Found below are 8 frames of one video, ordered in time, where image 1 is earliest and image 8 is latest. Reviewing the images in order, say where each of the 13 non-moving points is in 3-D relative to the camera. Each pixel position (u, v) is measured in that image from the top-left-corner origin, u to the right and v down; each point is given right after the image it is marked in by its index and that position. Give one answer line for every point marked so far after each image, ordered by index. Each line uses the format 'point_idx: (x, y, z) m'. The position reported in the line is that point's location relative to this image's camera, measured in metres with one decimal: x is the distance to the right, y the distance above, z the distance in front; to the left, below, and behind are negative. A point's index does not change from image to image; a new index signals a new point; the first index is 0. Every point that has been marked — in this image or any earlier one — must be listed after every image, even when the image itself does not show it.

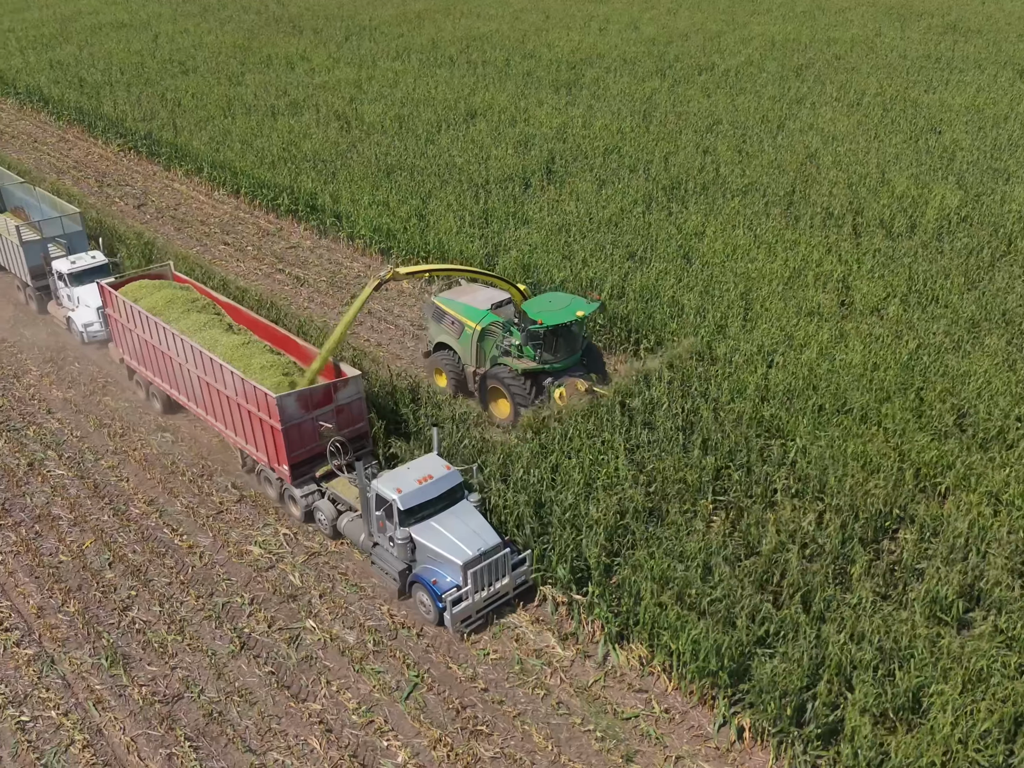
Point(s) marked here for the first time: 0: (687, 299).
0: (+2.5, +1.2, +14.3) m
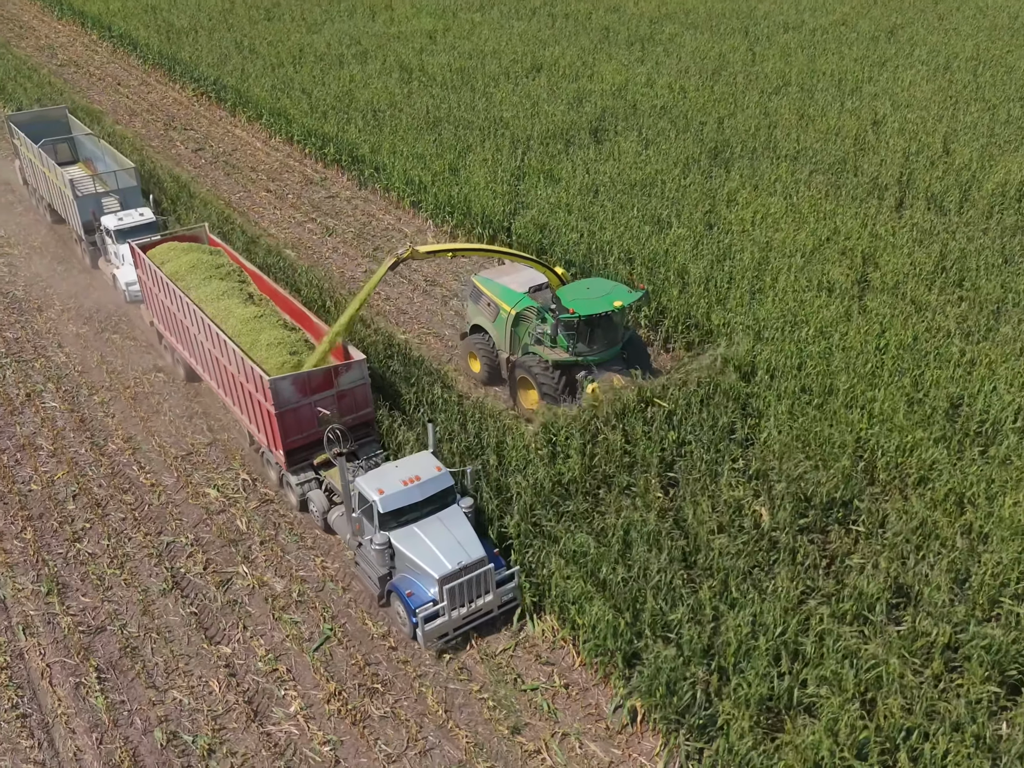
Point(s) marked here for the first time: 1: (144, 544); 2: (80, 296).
0: (+2.5, +1.6, +13.8) m
1: (-3.7, -1.6, +9.9) m
2: (-6.7, +1.4, +15.6) m
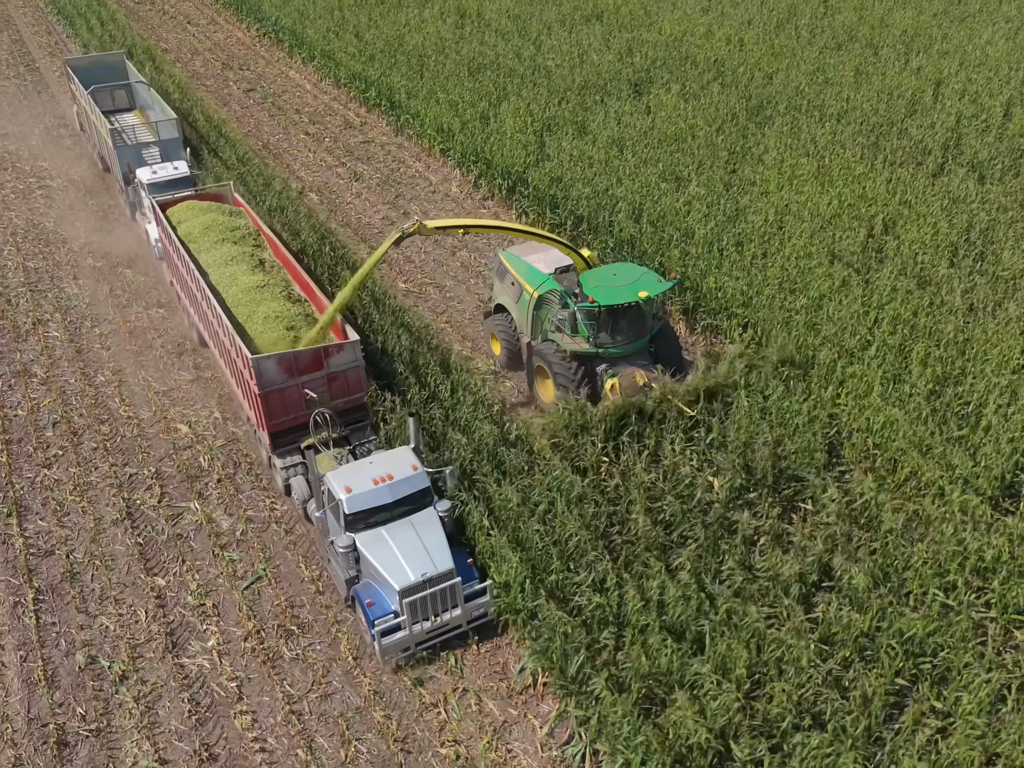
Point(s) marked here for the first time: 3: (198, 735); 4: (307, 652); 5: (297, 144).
0: (+2.5, +2.1, +13.3) m
1: (-4.1, -0.9, +10.2) m
2: (-6.5, +2.5, +16.0) m
3: (-2.3, -2.6, +7.4) m
4: (-1.7, -2.2, +8.1) m
5: (-4.2, +4.7, +19.5) m
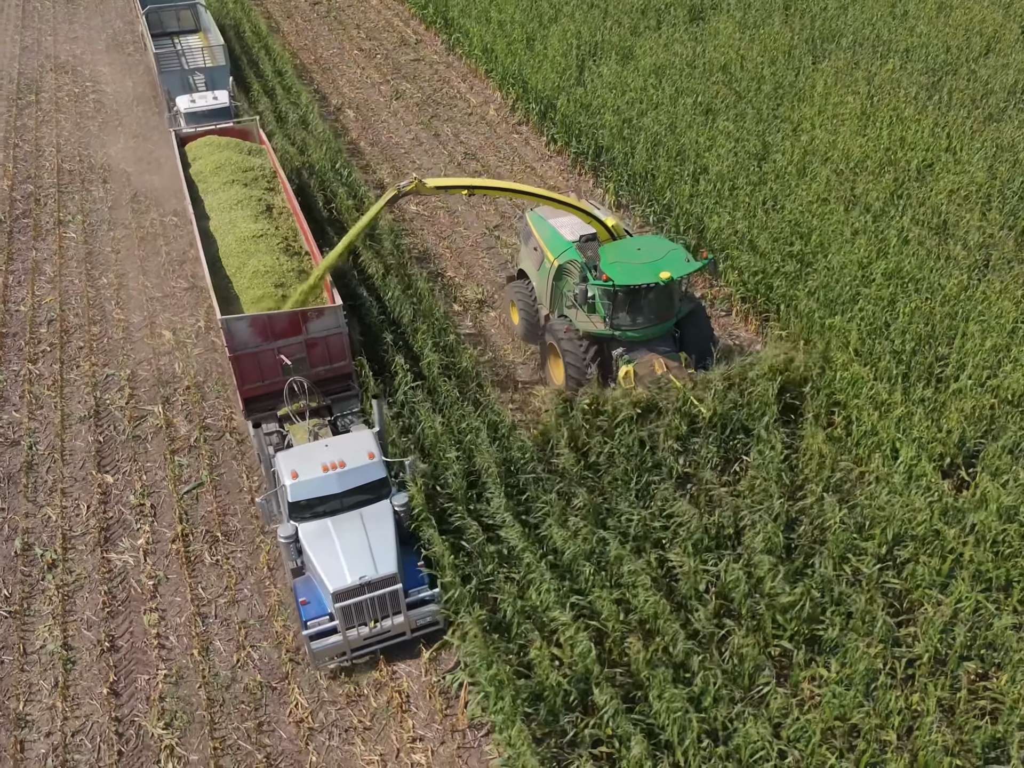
0: (+2.7, +2.8, +12.7) m
1: (-4.5, +0.1, +10.6) m
2: (-6.0, +4.1, +16.3) m
3: (-3.1, -1.9, +7.7) m
4: (-2.4, -1.4, +8.3) m
5: (-3.2, +6.3, +19.4) m
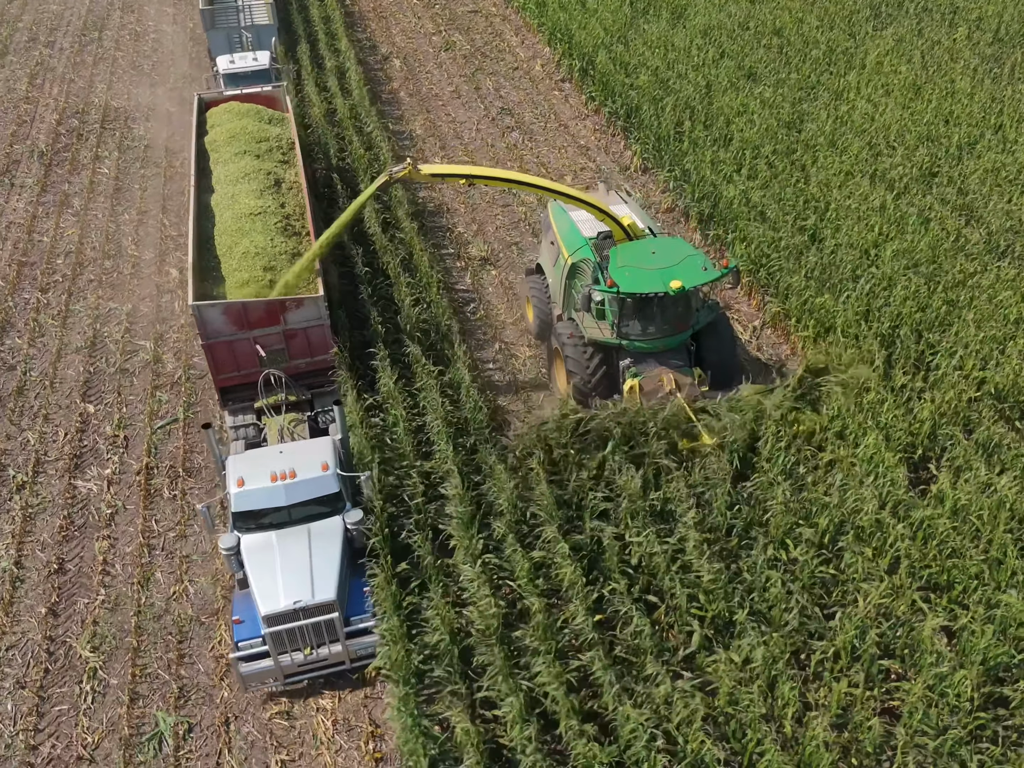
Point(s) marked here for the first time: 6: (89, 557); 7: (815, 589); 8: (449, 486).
0: (+2.9, +3.1, +12.3) m
1: (-4.6, +0.9, +10.9) m
2: (-5.3, +5.1, +16.6) m
3: (-3.6, -1.3, +8.0) m
4: (-2.8, -0.9, +8.5) m
5: (-2.0, +7.2, +19.3) m
6: (-3.4, -1.4, +7.9) m
7: (+2.1, -1.4, +6.8) m
8: (-0.5, -0.8, +7.4) m
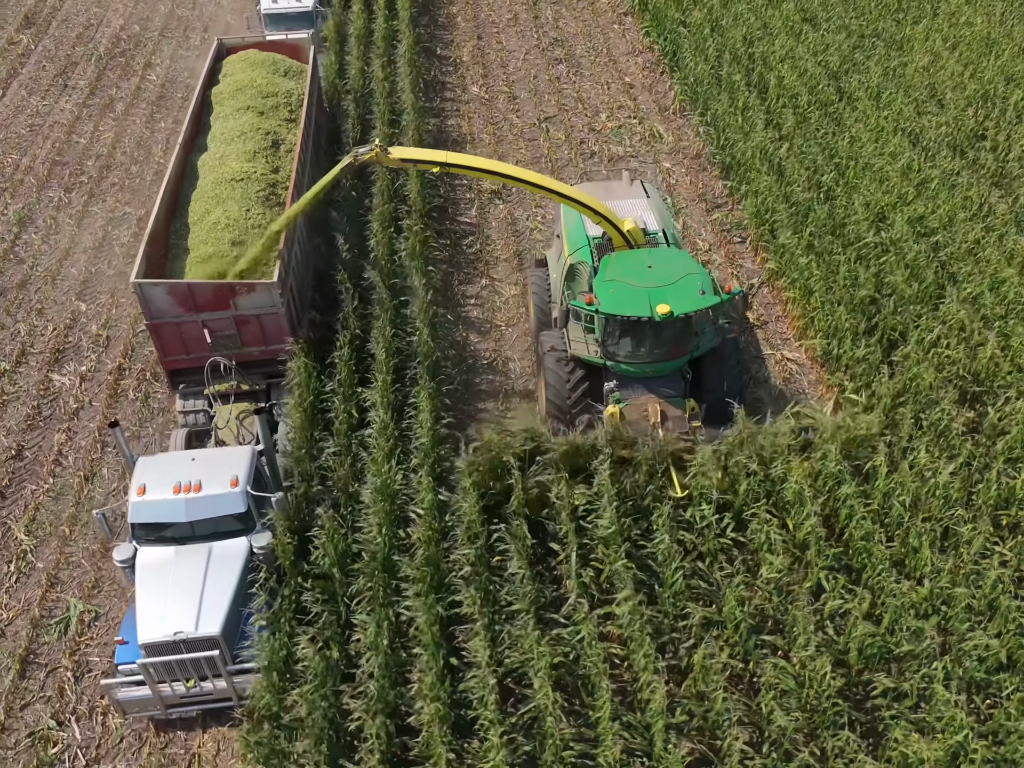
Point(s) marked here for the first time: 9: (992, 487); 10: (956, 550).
0: (+3.2, +3.6, +11.7) m
1: (-4.5, +2.0, +11.2) m
2: (-4.2, +6.6, +16.7) m
3: (-4.1, -0.4, +8.4) m
4: (-3.2, -0.1, +8.8) m
5: (-0.5, +8.6, +18.8) m
6: (-3.9, -0.5, +8.3) m
7: (+1.4, -1.1, +6.6) m
8: (-1.0, -0.2, +7.5) m
9: (+3.2, -0.7, +6.6) m
10: (+2.8, -1.1, +6.4) m
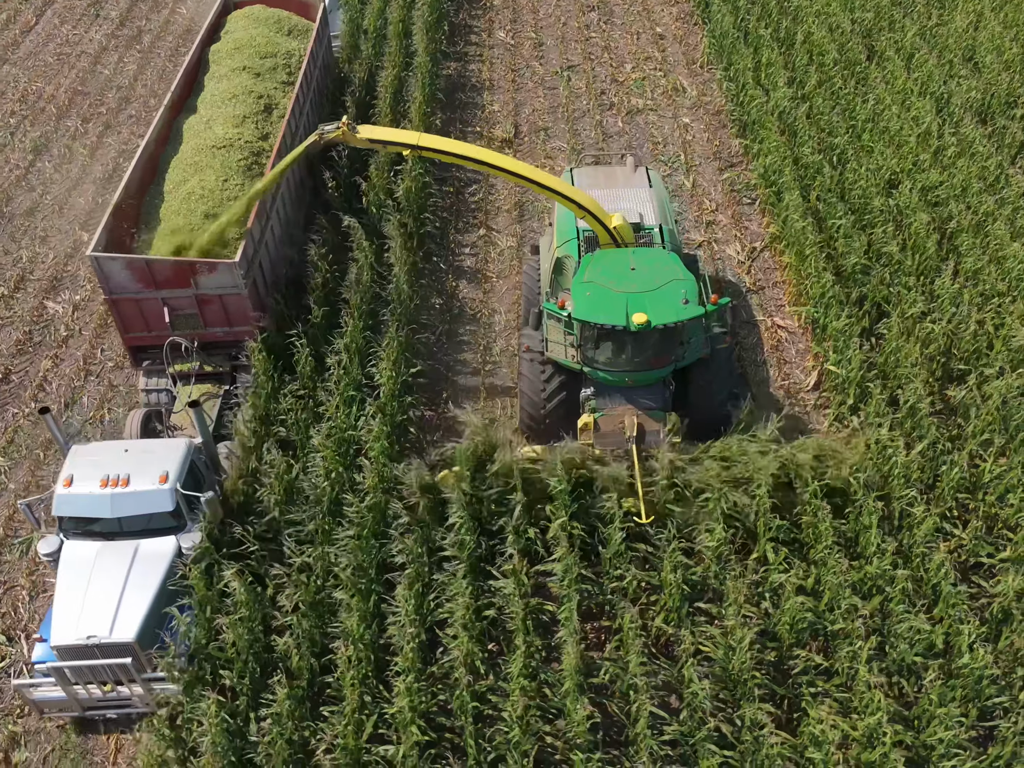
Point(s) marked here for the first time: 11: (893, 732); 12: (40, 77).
0: (+3.4, +3.9, +11.2) m
1: (-4.4, +2.8, +11.3) m
2: (-3.5, +7.6, +16.5) m
3: (-4.3, +0.2, +8.6) m
4: (-3.4, +0.5, +8.9) m
5: (+0.5, +9.4, +18.3) m
6: (-4.1, +0.1, +8.5) m
7: (+1.0, -0.9, +6.5) m
8: (-1.3, +0.2, +7.5) m
9: (+2.8, -0.5, +6.4) m
10: (+2.5, -0.9, +6.2) m
11: (+2.0, -1.8, +5.2) m
12: (-5.9, +3.9, +12.6) m
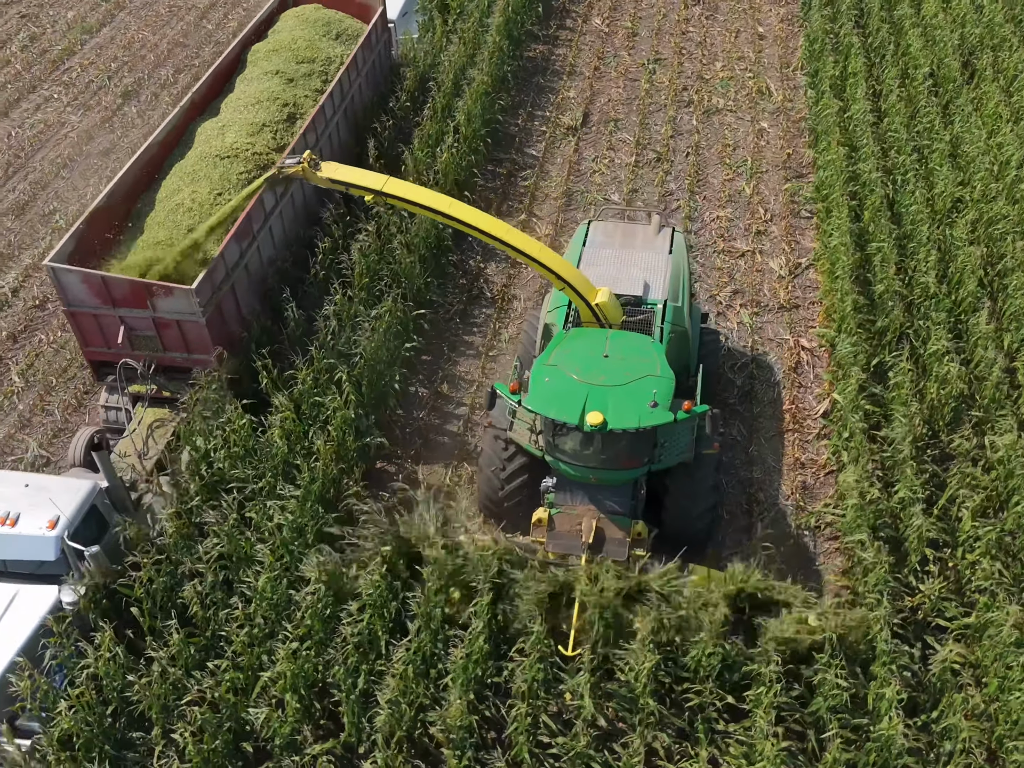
0: (+4.3, +3.6, +10.5) m
1: (-3.6, +3.4, +11.7) m
2: (-1.4, +8.1, +16.6) m
3: (-4.2, +0.9, +9.0) m
4: (-3.1, +1.0, +9.2) m
5: (+3.0, +9.4, +17.9) m
6: (-4.0, +0.7, +8.9) m
7: (+0.6, -0.9, +6.3) m
8: (-1.3, +0.4, +7.5) m
9: (+2.5, -0.8, +5.9) m
10: (+2.0, -1.1, +5.8) m
11: (+1.3, -2.0, +4.9) m
12: (-4.8, +4.7, +13.1) m
